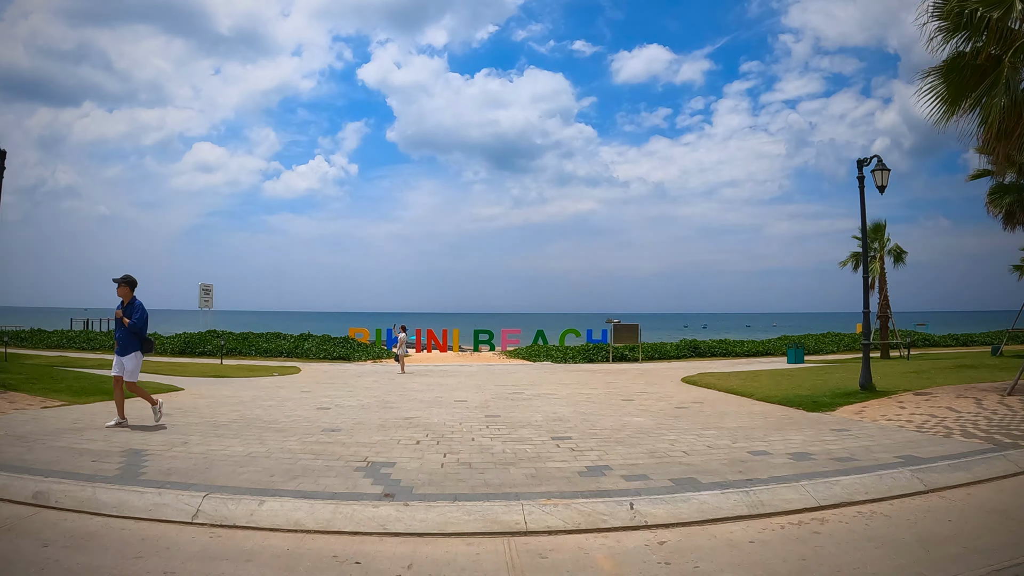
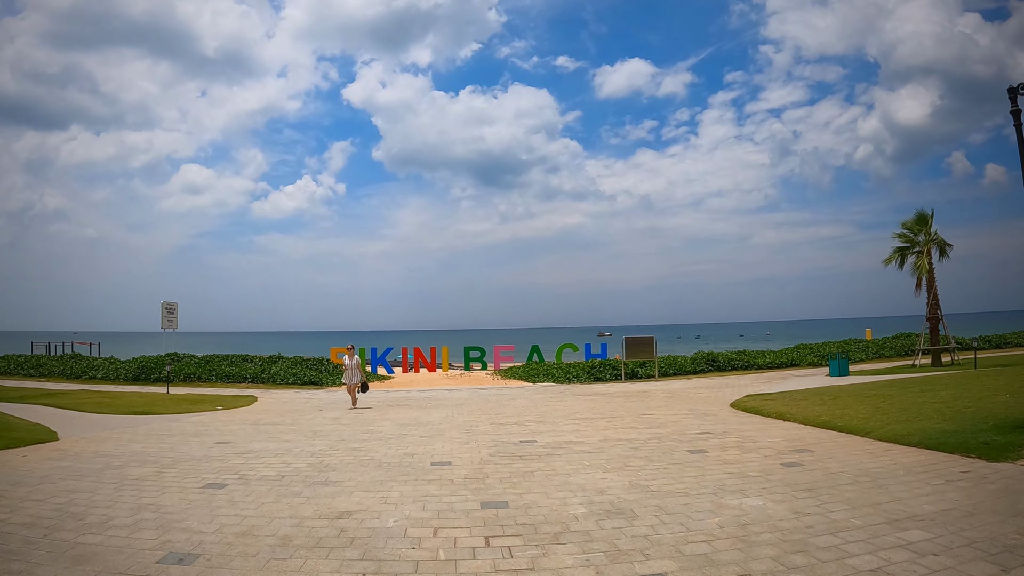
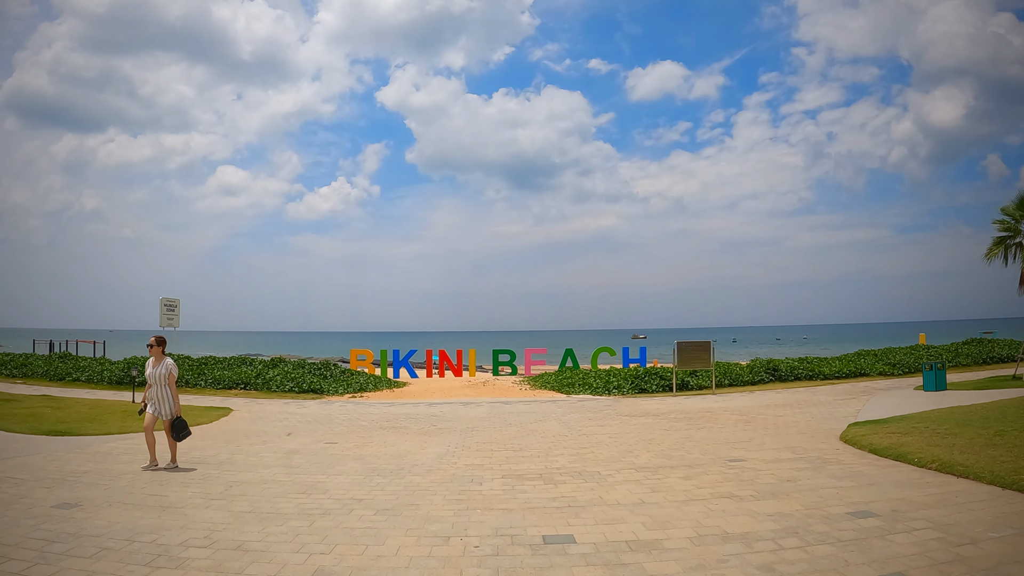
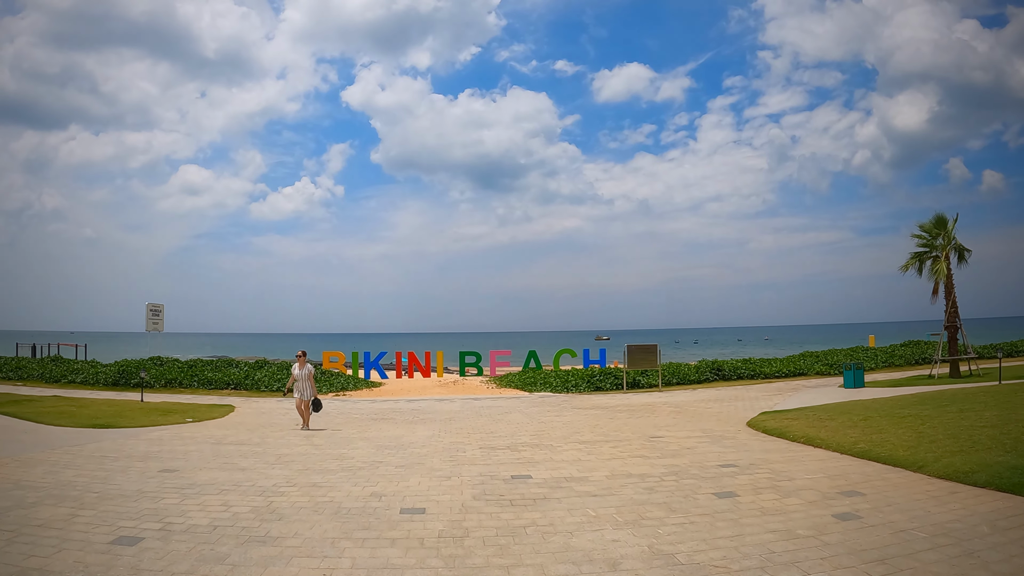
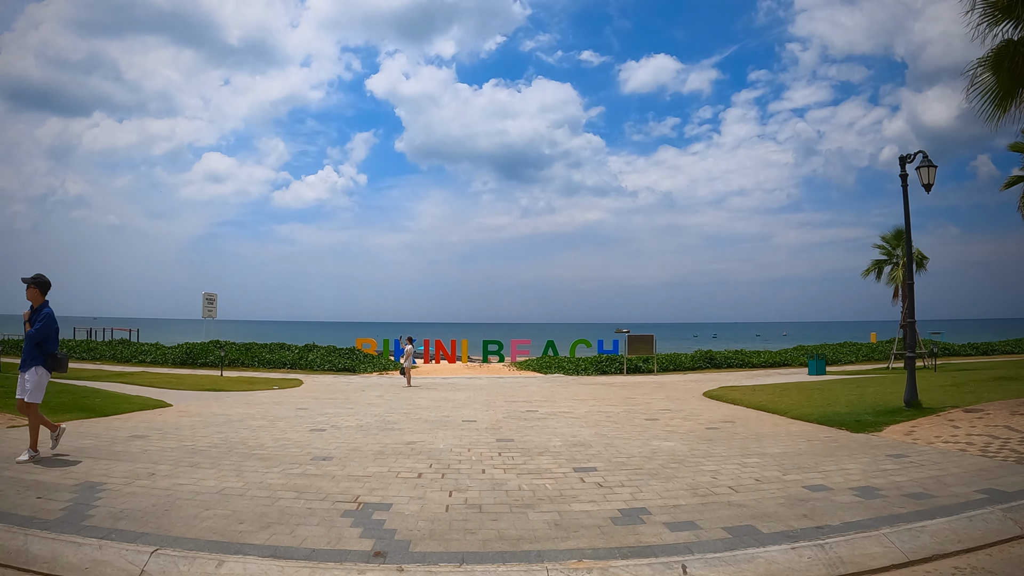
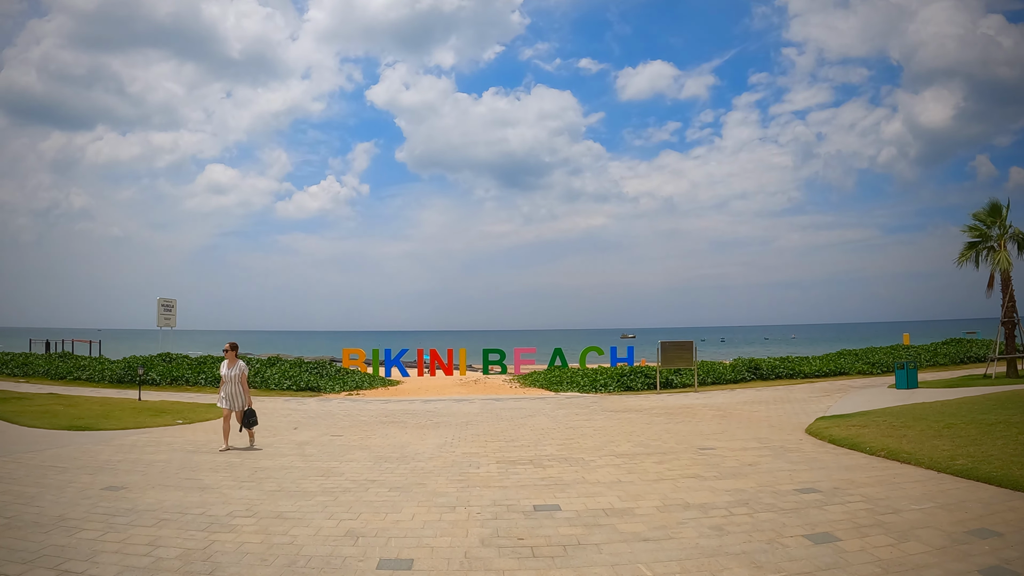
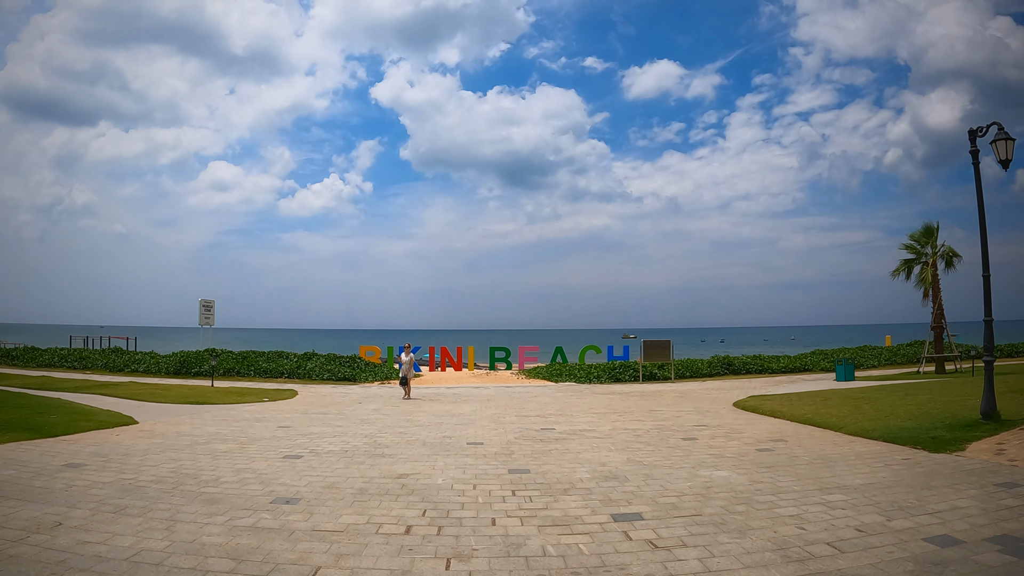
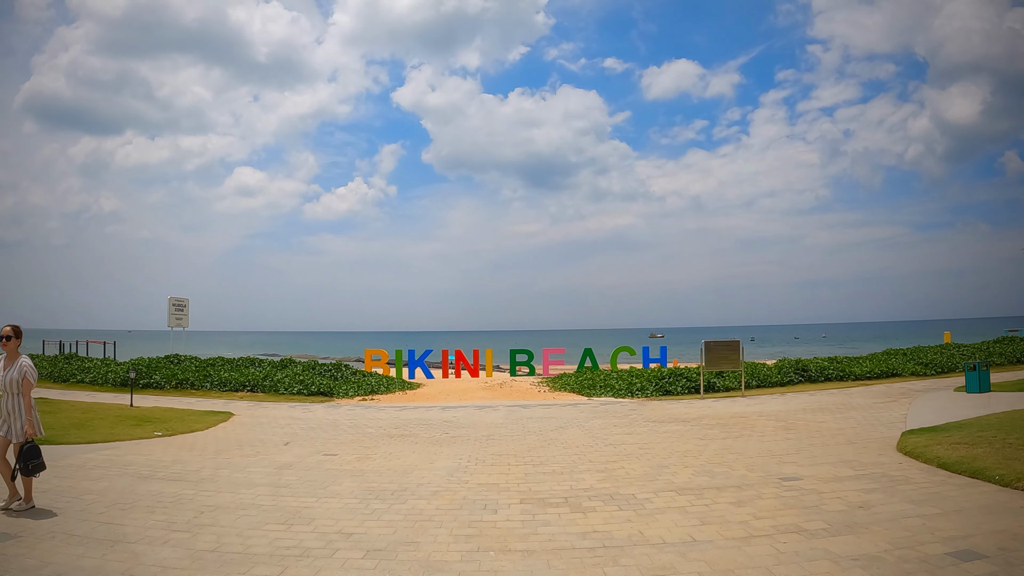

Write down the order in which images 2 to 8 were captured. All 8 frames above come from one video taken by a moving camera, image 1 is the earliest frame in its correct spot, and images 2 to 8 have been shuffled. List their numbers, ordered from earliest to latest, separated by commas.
5, 7, 2, 4, 6, 3, 8
